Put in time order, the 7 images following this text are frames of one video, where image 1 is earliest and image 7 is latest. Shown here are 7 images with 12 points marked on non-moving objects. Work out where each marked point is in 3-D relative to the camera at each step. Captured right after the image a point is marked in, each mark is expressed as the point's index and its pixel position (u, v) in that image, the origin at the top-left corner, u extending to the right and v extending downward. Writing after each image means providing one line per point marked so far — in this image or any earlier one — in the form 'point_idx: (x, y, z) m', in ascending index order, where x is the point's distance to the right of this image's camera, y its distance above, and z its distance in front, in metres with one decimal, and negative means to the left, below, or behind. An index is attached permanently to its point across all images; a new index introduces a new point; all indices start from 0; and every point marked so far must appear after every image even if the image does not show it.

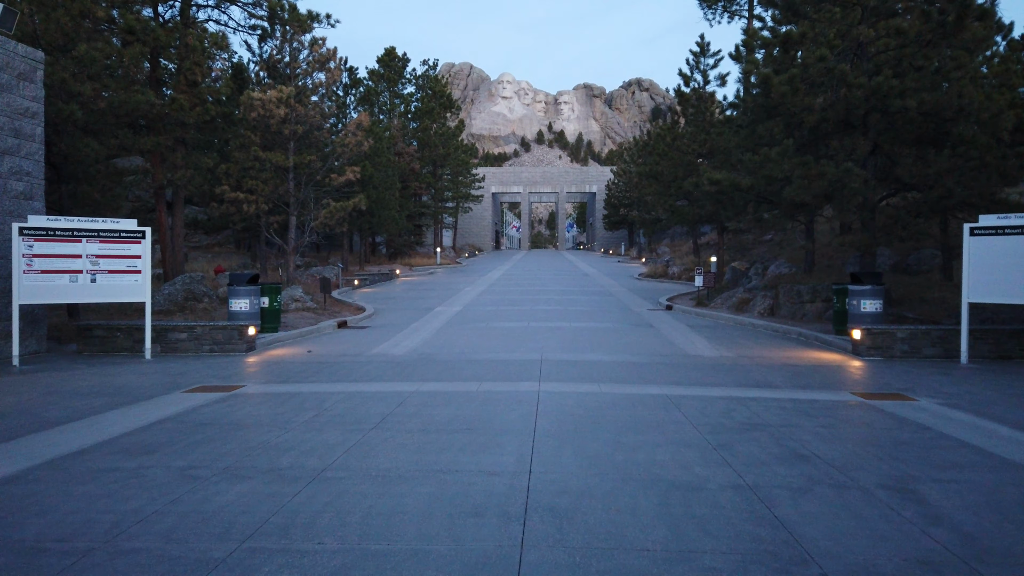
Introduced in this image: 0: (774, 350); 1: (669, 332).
0: (+5.9, -1.4, +16.4) m
1: (+4.1, -1.2, +18.9) m
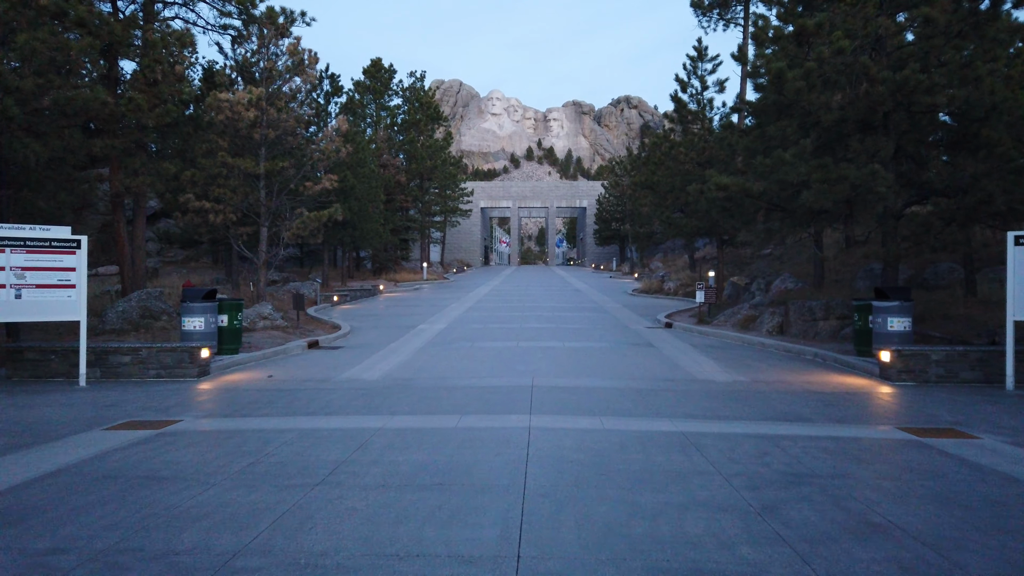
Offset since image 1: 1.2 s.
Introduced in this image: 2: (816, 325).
0: (+5.6, -1.7, +14.7) m
1: (+3.8, -1.6, +17.1) m
2: (+8.0, -1.0, +19.3) m
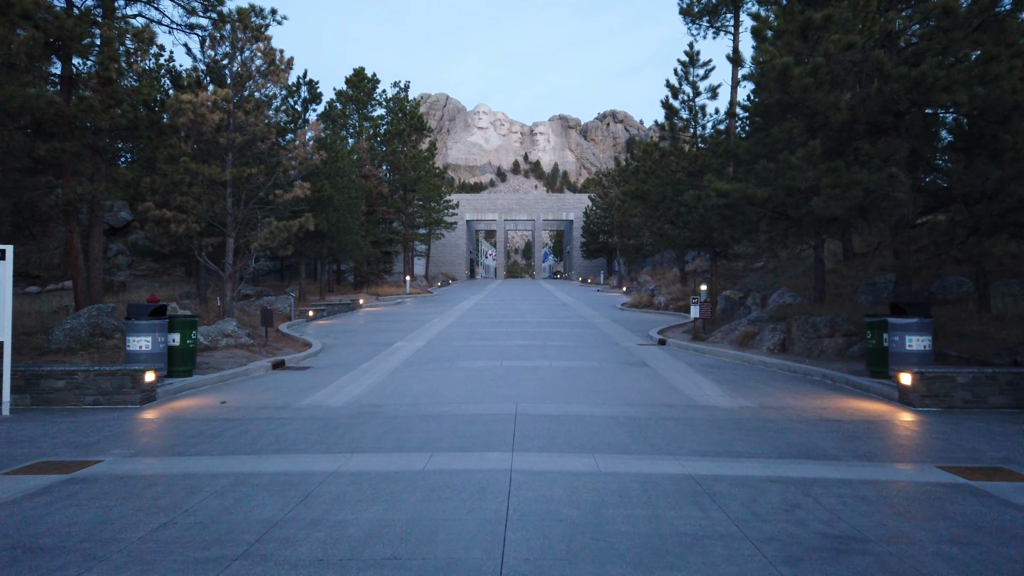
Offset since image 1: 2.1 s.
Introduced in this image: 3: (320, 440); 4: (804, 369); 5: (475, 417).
0: (+5.3, -2.0, +13.3) m
1: (+3.4, -1.9, +15.7) m
2: (+7.6, -1.3, +17.9) m
3: (-2.7, -2.1, +10.1) m
4: (+6.5, -1.8, +16.2) m
5: (-0.6, -2.0, +11.4) m
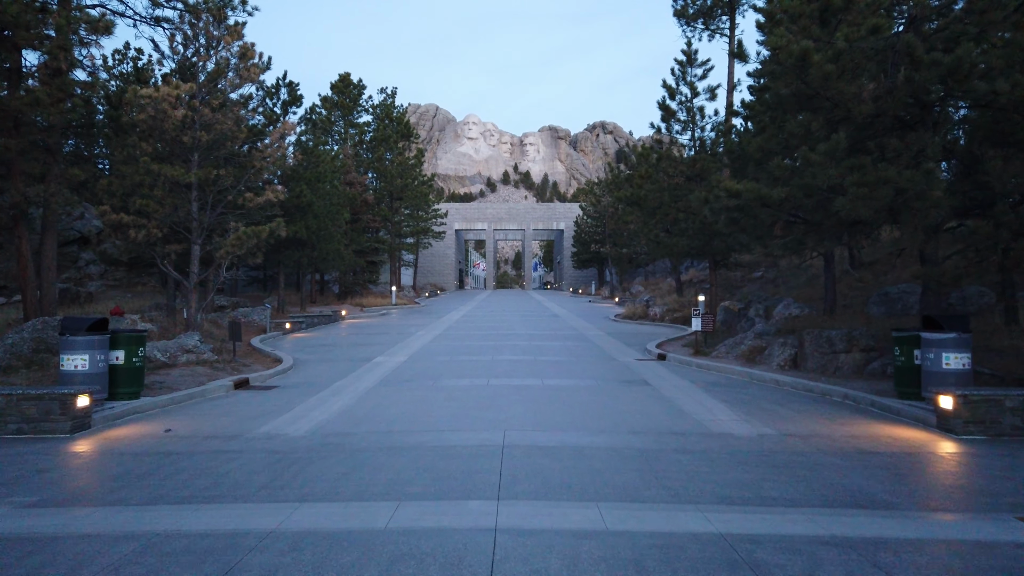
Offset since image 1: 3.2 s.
0: (+5.1, -2.2, +11.8) m
1: (+3.1, -2.1, +14.1) m
2: (+7.3, -1.6, +16.4) m
3: (-2.8, -2.2, +8.4) m
4: (+6.2, -2.0, +14.6) m
5: (-0.8, -2.2, +9.8) m
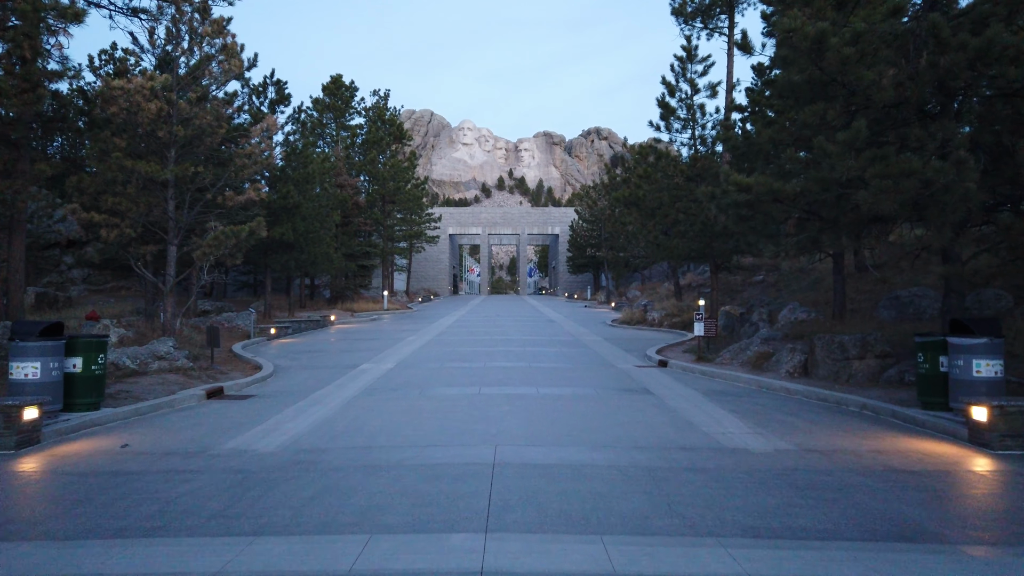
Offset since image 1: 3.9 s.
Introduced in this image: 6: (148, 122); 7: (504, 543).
0: (+5.0, -2.2, +10.8) m
1: (+3.0, -2.1, +13.1) m
2: (+7.2, -1.6, +15.4) m
3: (-2.9, -2.2, +7.3) m
4: (+6.1, -2.1, +13.6) m
5: (-0.9, -2.2, +8.7) m
6: (-9.6, +4.3, +19.2) m
7: (-0.1, -2.1, +6.0) m
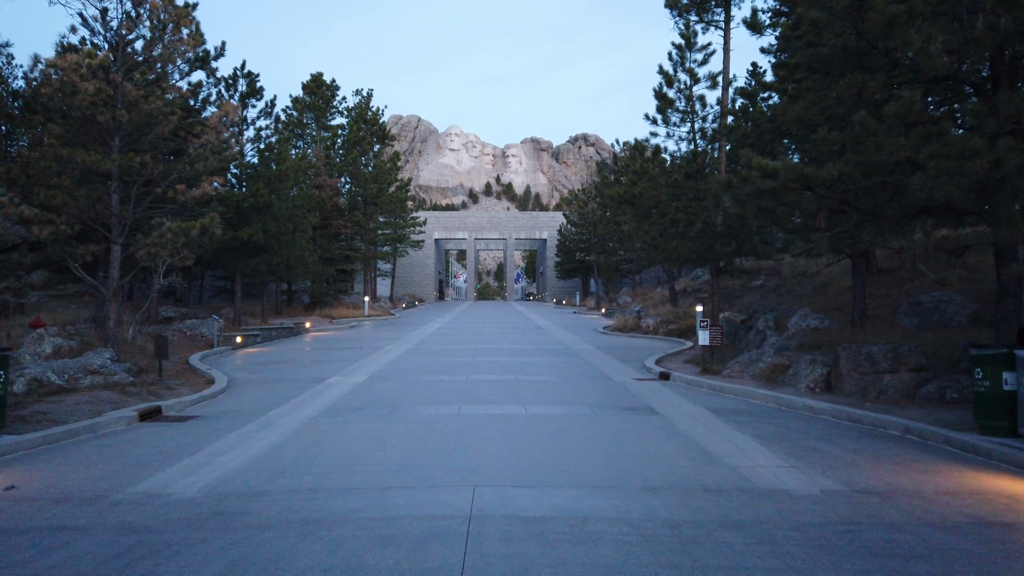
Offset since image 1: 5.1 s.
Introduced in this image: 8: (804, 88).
0: (+4.8, -2.2, +8.9) m
1: (+2.8, -2.2, +11.1) m
2: (+6.9, -1.7, +13.6) m
3: (-3.1, -2.2, +5.3) m
4: (+5.8, -2.1, +11.7) m
5: (-1.0, -2.2, +6.7) m
6: (-10.0, +4.2, +17.1) m
7: (-0.2, -2.1, +4.0) m
8: (+4.9, +3.4, +12.2) m
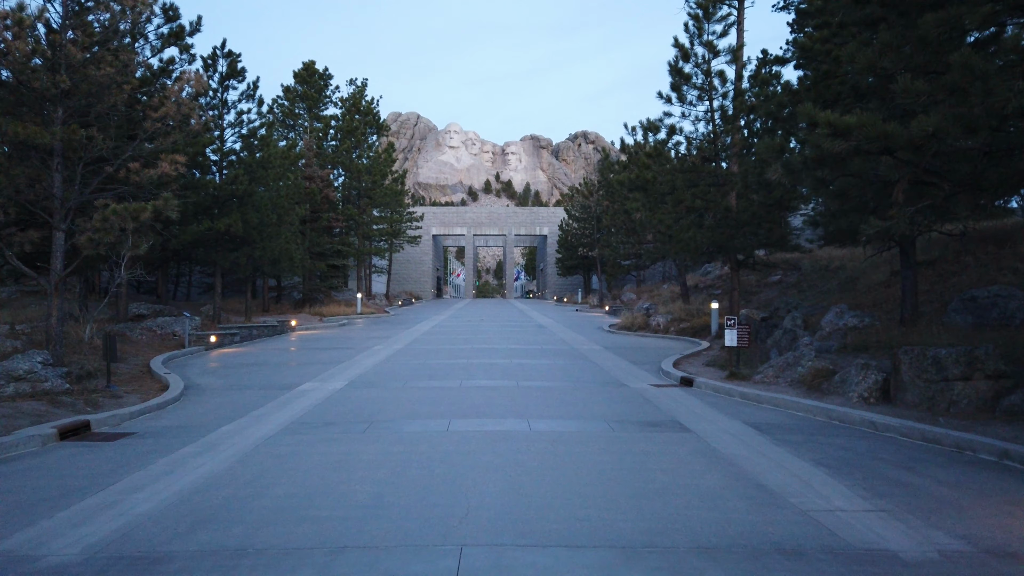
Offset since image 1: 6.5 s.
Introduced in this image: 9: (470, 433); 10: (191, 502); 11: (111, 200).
0: (+4.8, -2.1, +6.6) m
1: (+2.8, -2.1, +8.9) m
2: (+6.9, -1.6, +11.3) m
3: (-3.1, -2.1, +3.0) m
4: (+5.8, -2.0, +9.5) m
5: (-1.0, -2.1, +4.5) m
6: (-9.9, +4.4, +14.8) m
7: (-0.2, -2.0, +1.8) m
8: (+4.9, +3.5, +10.0) m
9: (-0.6, -2.0, +10.4) m
10: (-3.3, -2.1, +7.4) m
11: (-9.5, +2.1, +17.2) m
